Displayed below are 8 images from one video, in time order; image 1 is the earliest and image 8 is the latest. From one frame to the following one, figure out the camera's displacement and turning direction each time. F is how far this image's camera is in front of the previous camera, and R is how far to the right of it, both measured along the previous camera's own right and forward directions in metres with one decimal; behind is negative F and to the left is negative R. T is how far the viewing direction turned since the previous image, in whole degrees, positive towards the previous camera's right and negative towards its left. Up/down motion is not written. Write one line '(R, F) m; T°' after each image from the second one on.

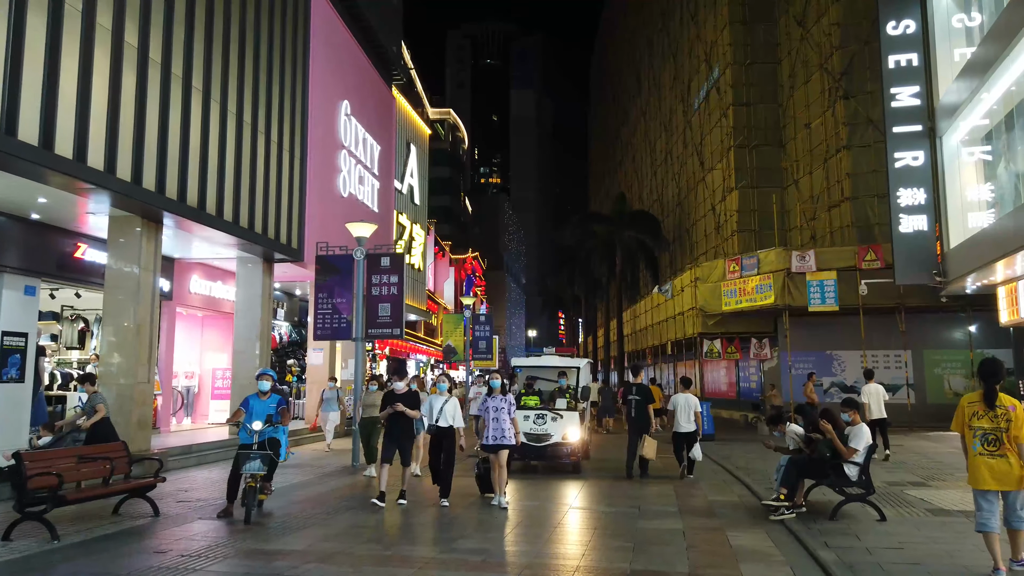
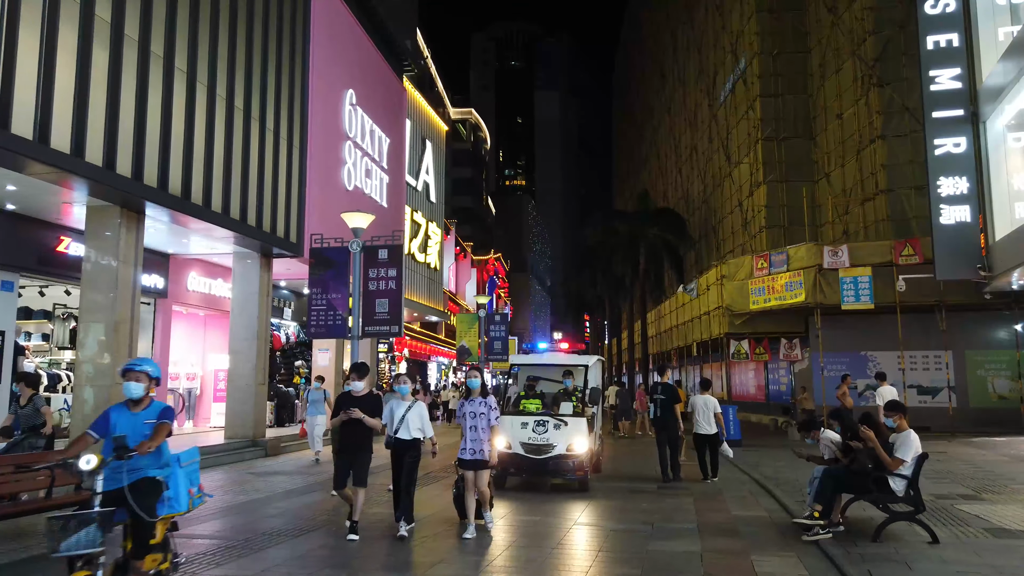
(+0.3, +1.0) m; -2°
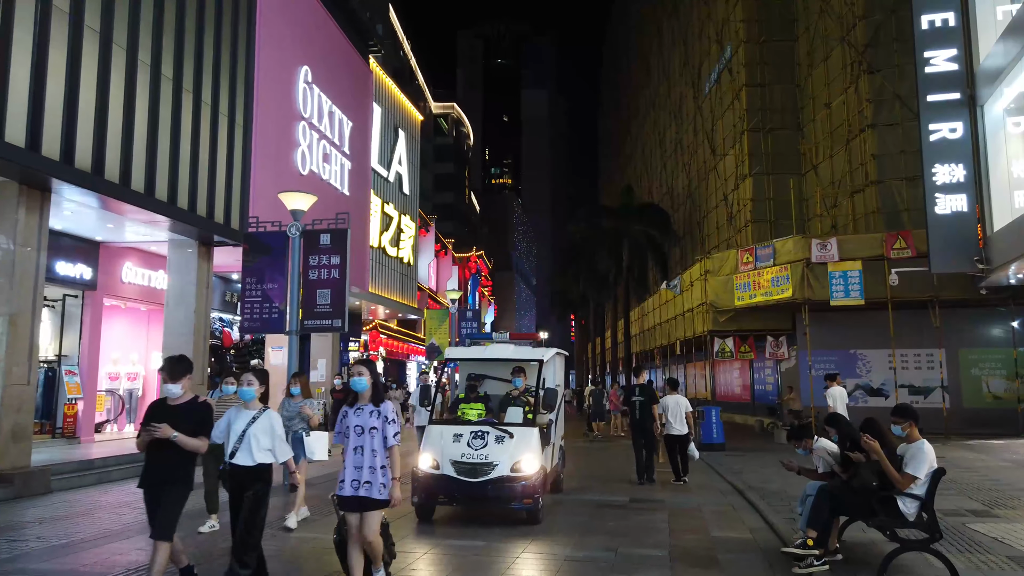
(+0.5, +1.3) m; +1°
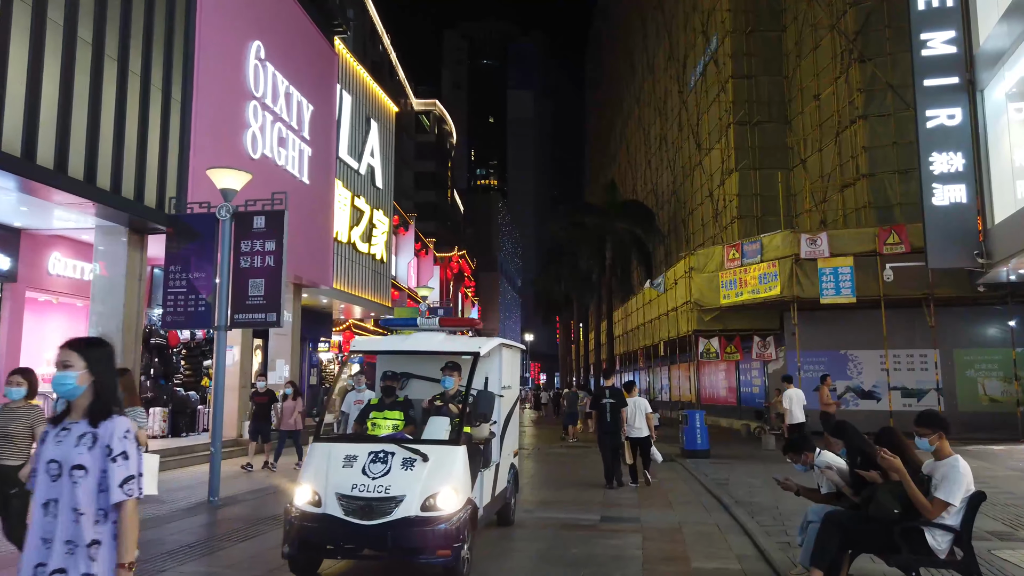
(+0.4, +1.3) m; +1°
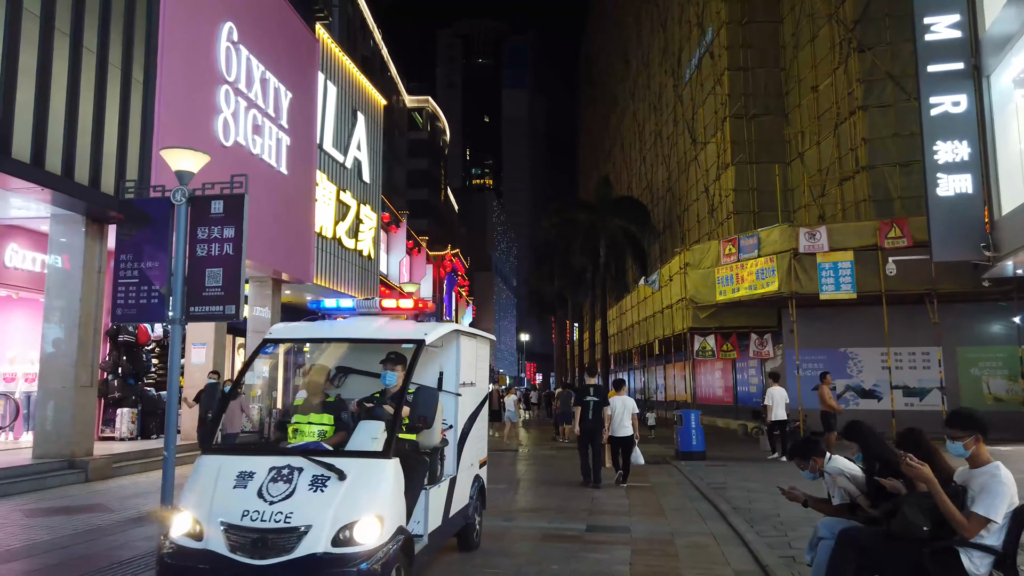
(+0.2, +0.8) m; 0°
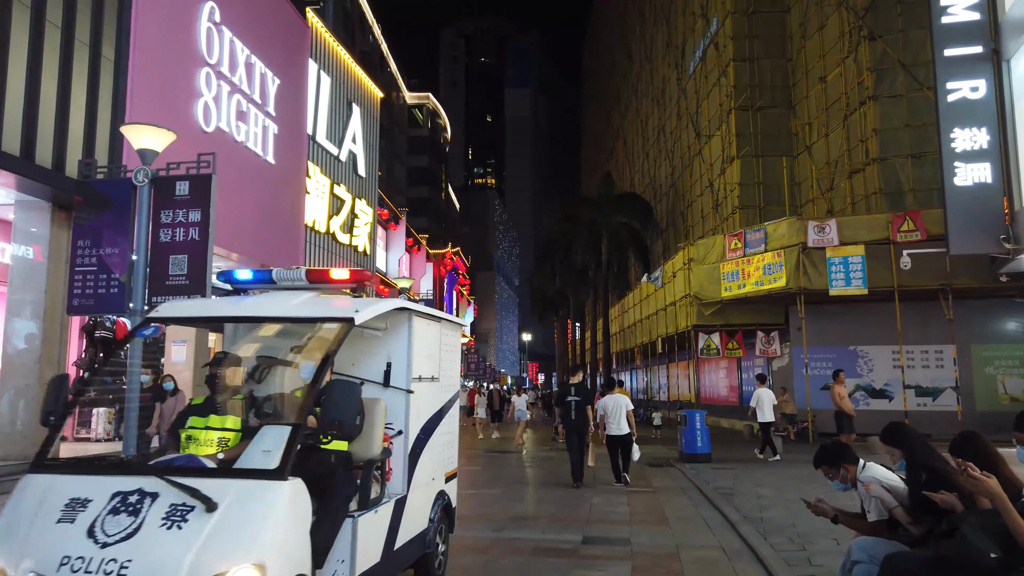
(+0.1, +0.8) m; 0°
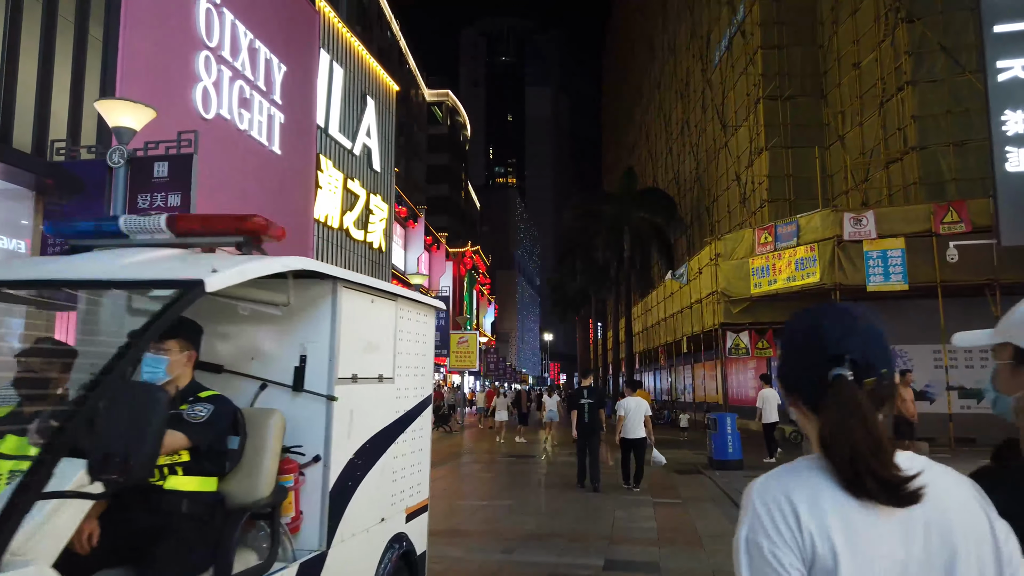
(+0.1, +0.9) m; -2°
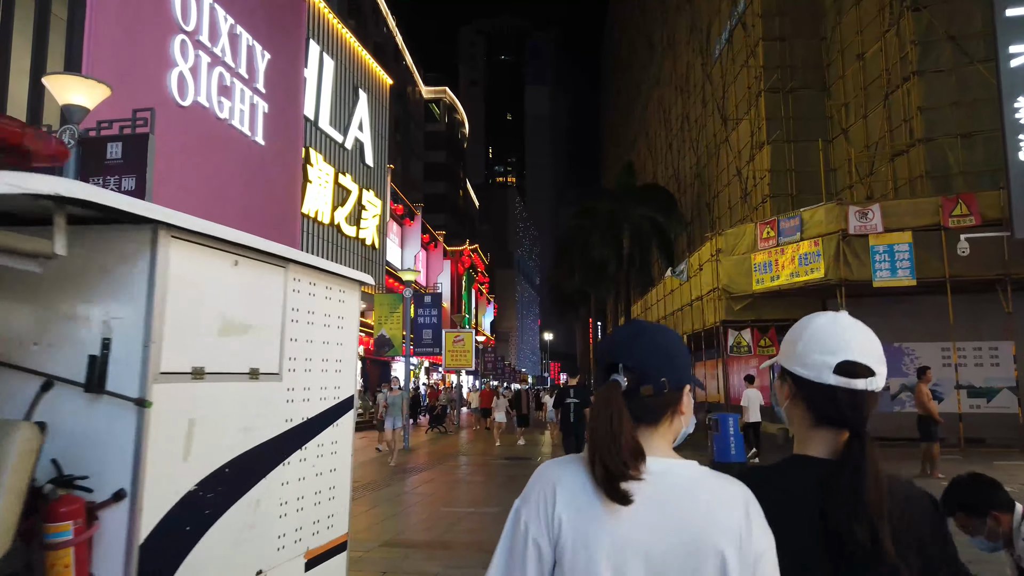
(+0.2, +0.6) m; 0°
